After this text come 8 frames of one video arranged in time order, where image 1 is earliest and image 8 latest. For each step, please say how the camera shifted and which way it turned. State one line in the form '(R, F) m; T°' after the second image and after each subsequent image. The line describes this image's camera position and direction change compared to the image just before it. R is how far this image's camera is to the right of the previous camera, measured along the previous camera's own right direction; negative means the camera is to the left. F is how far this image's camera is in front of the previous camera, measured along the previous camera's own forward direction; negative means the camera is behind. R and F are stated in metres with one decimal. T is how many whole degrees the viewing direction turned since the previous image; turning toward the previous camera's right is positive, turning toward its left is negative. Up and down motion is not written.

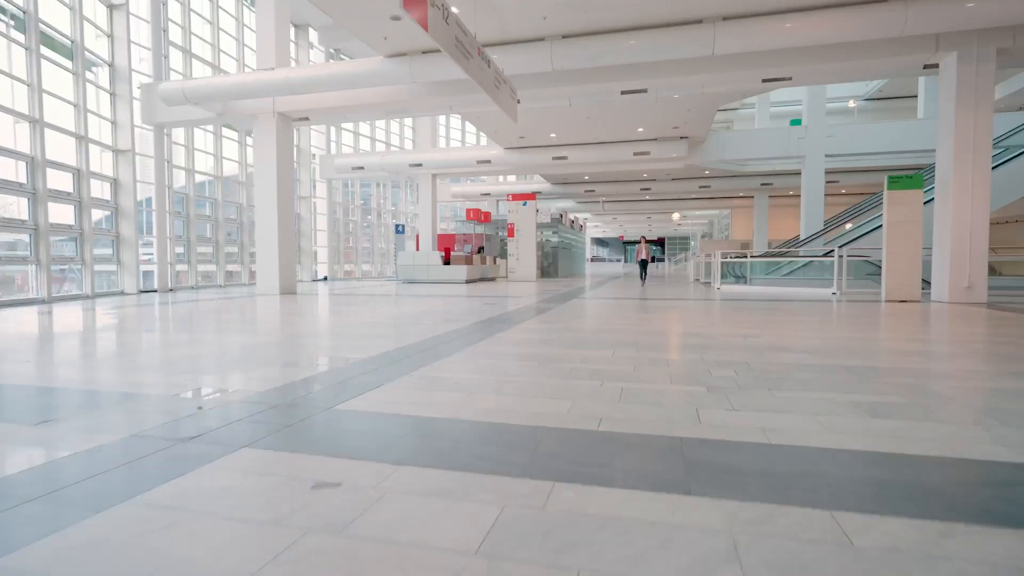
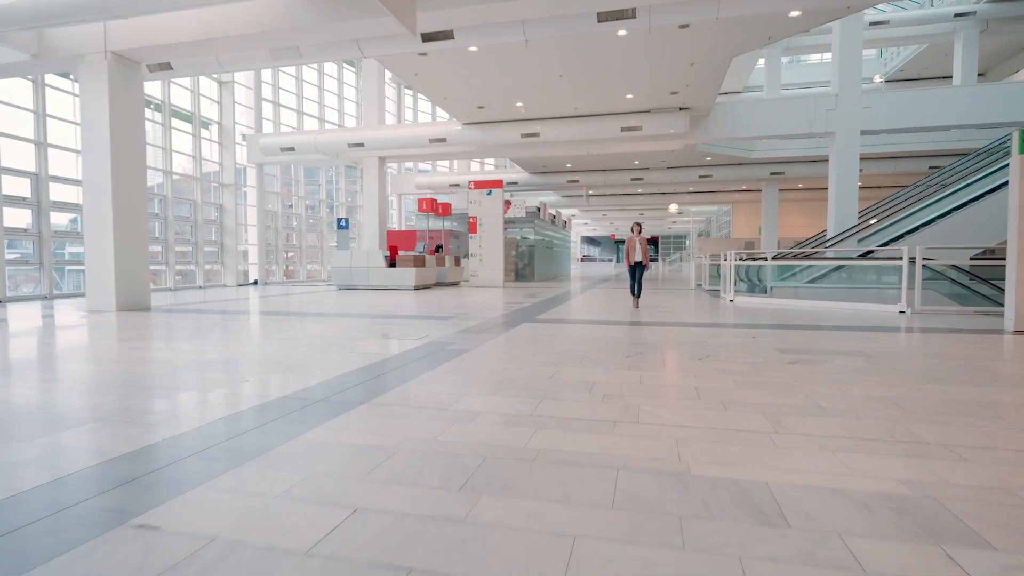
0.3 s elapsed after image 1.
(+0.9, +3.3) m; +1°
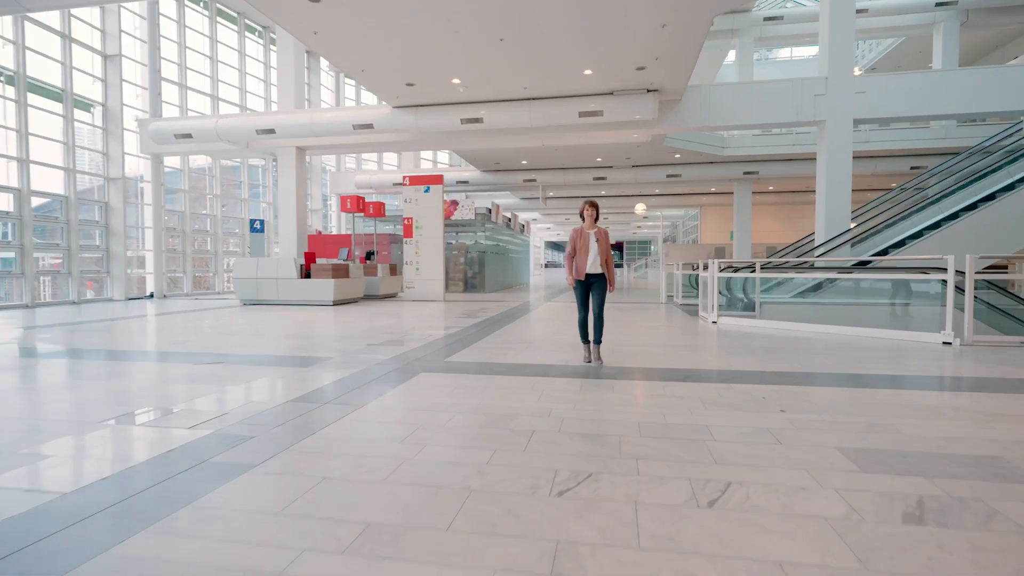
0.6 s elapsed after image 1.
(+0.6, +2.2) m; +4°
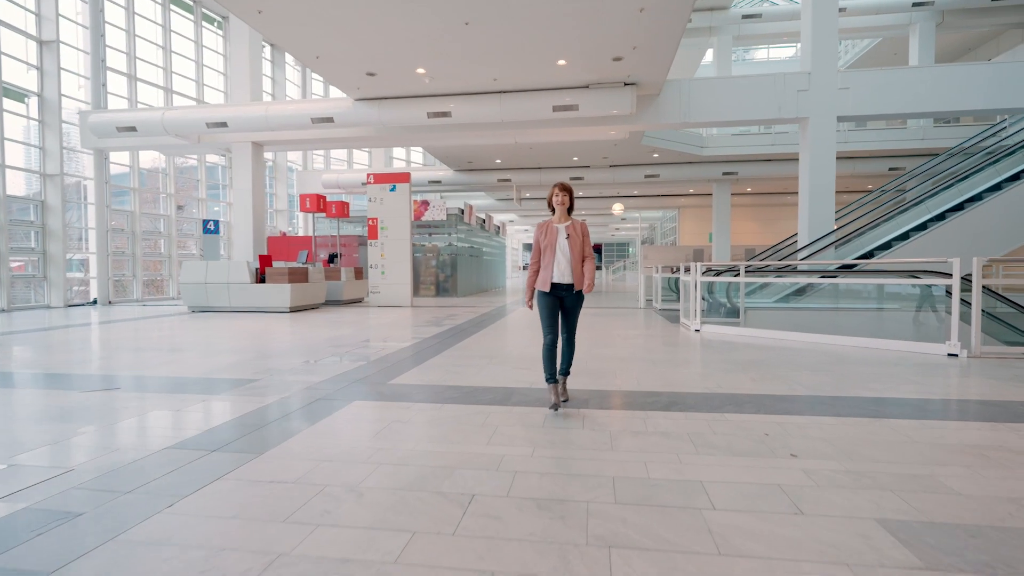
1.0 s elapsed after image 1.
(+0.2, +0.7) m; +2°
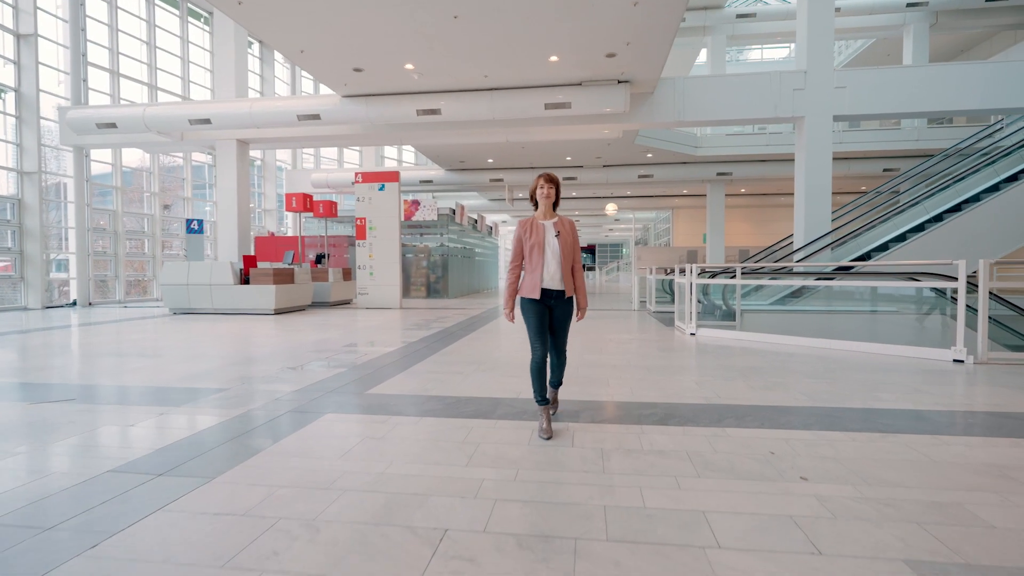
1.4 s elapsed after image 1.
(+0.1, +0.2) m; +1°
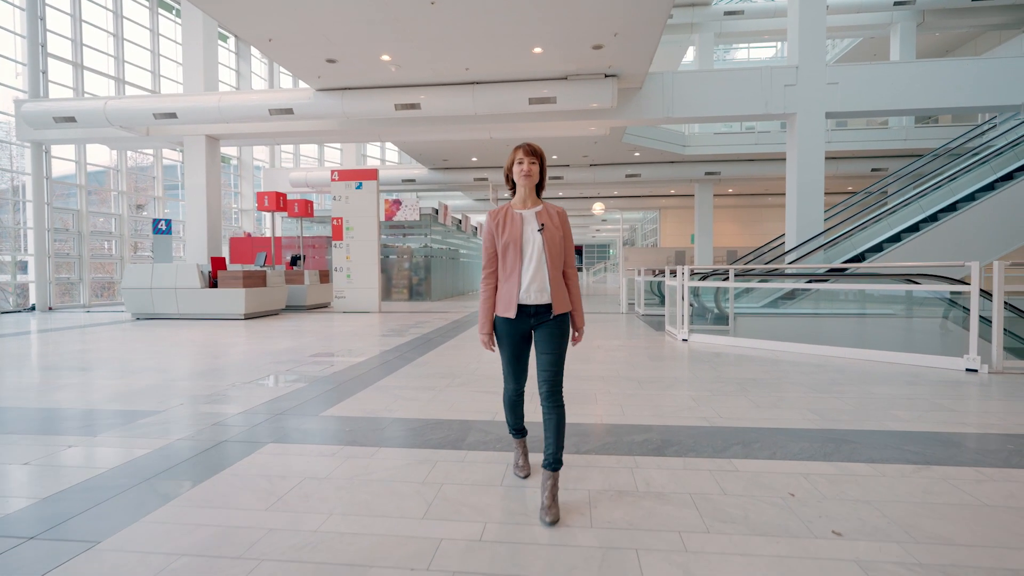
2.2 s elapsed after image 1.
(+0.1, +0.4) m; +1°
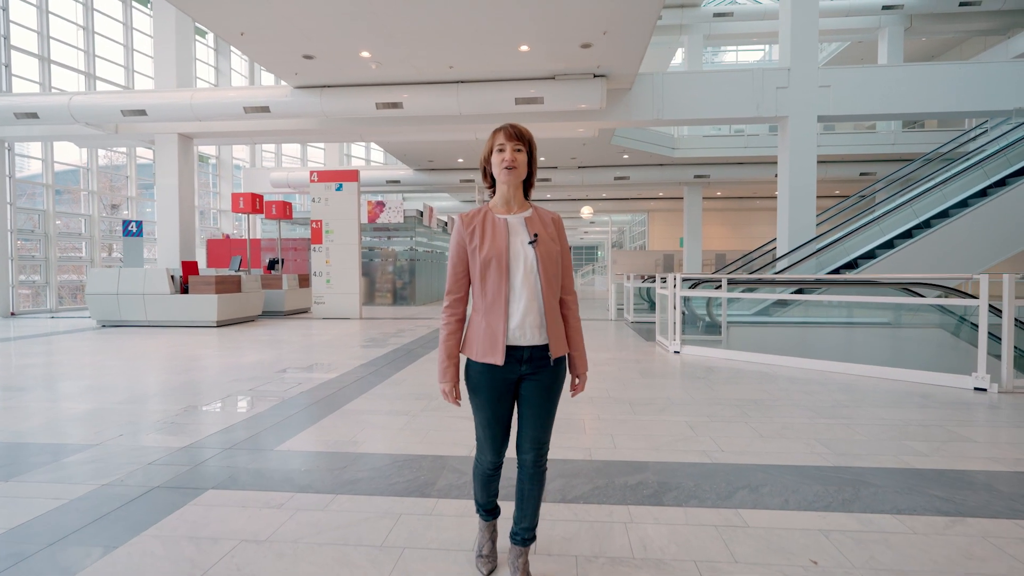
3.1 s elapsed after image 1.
(+0.1, +0.3) m; +1°
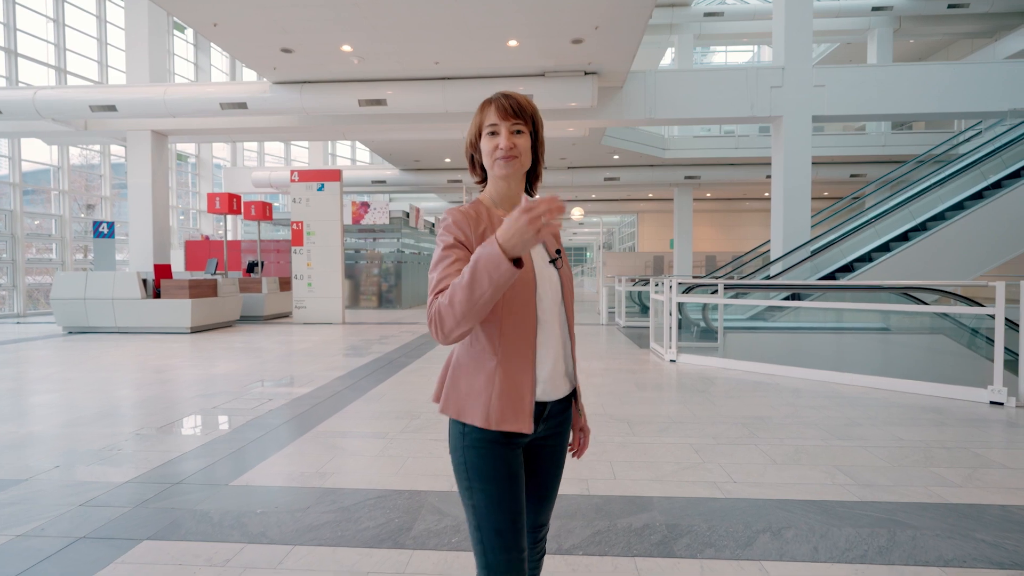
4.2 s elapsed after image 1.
(0.0, +0.3) m; +1°
